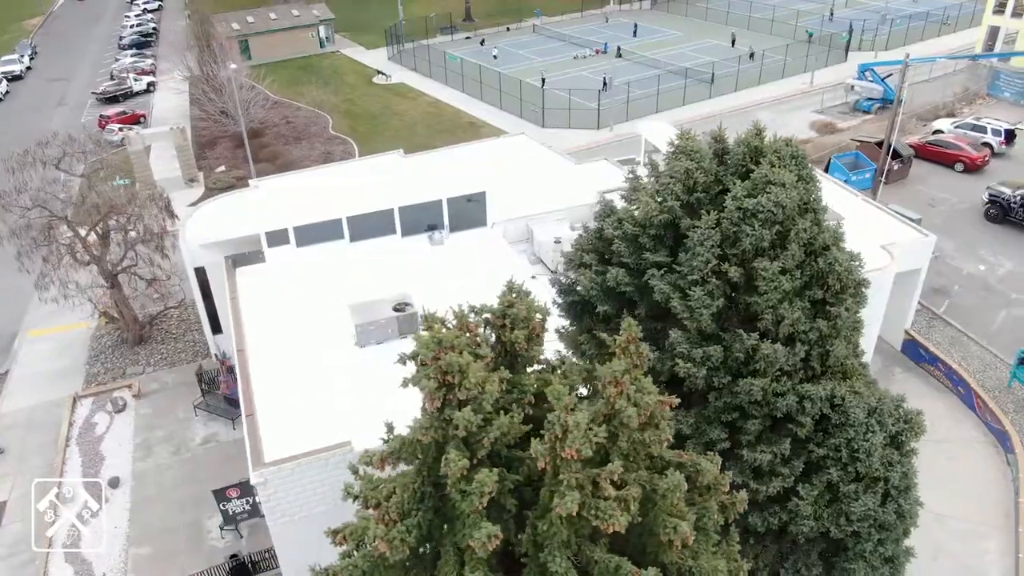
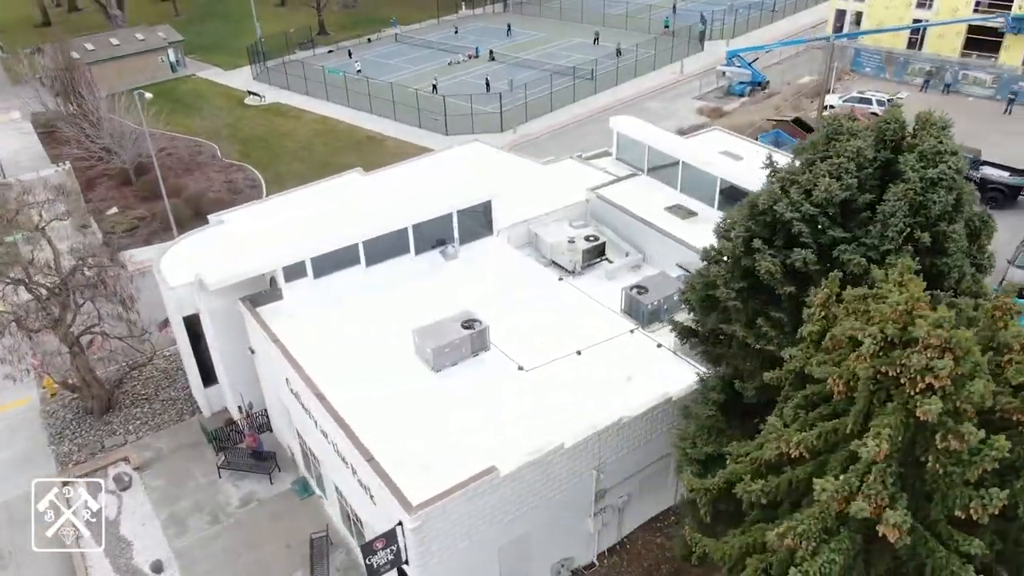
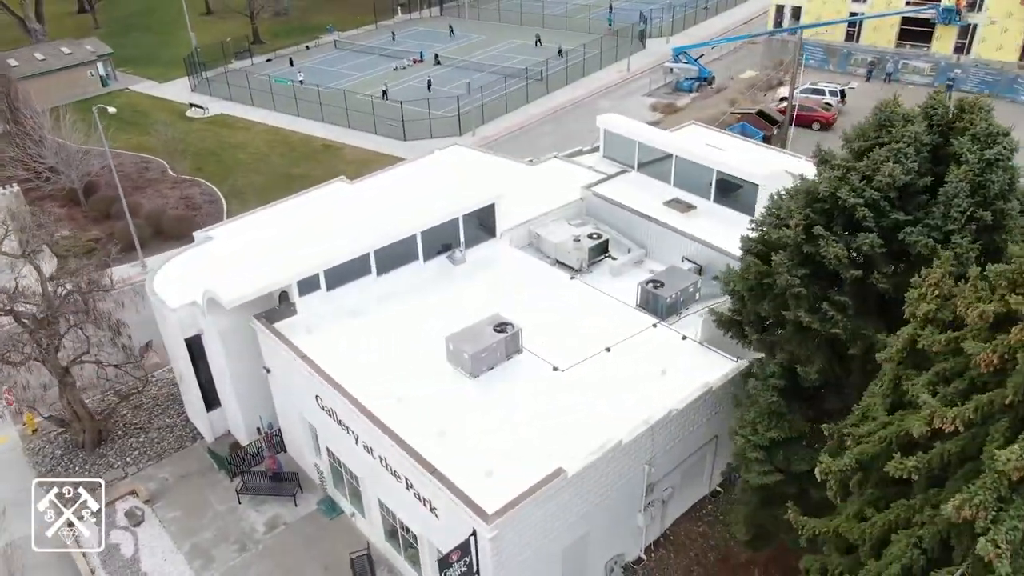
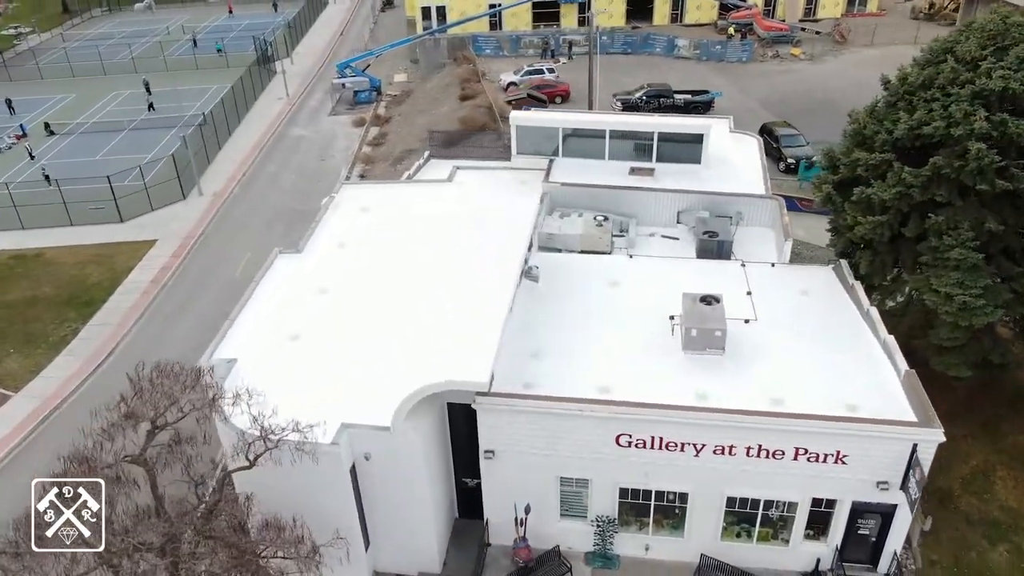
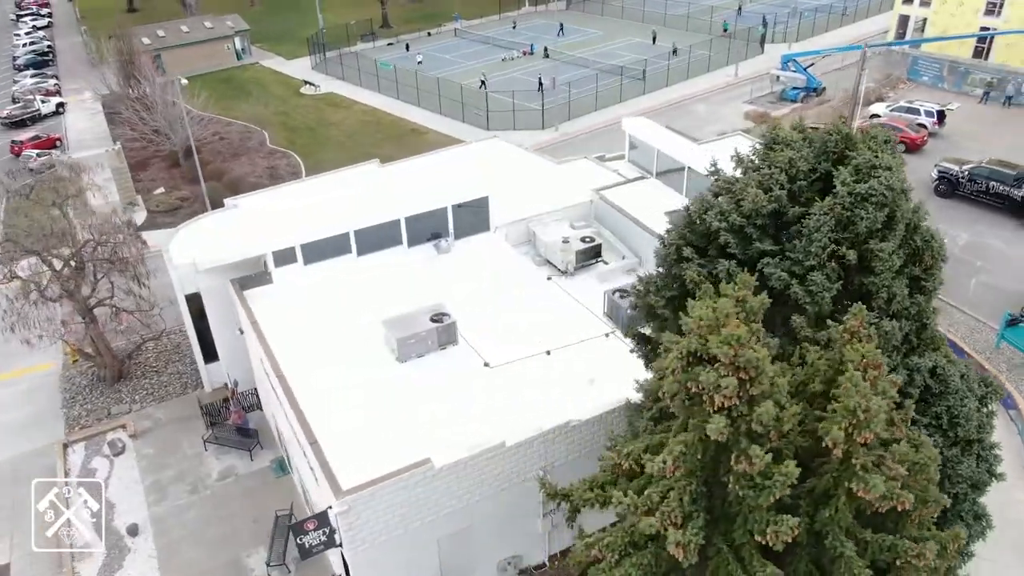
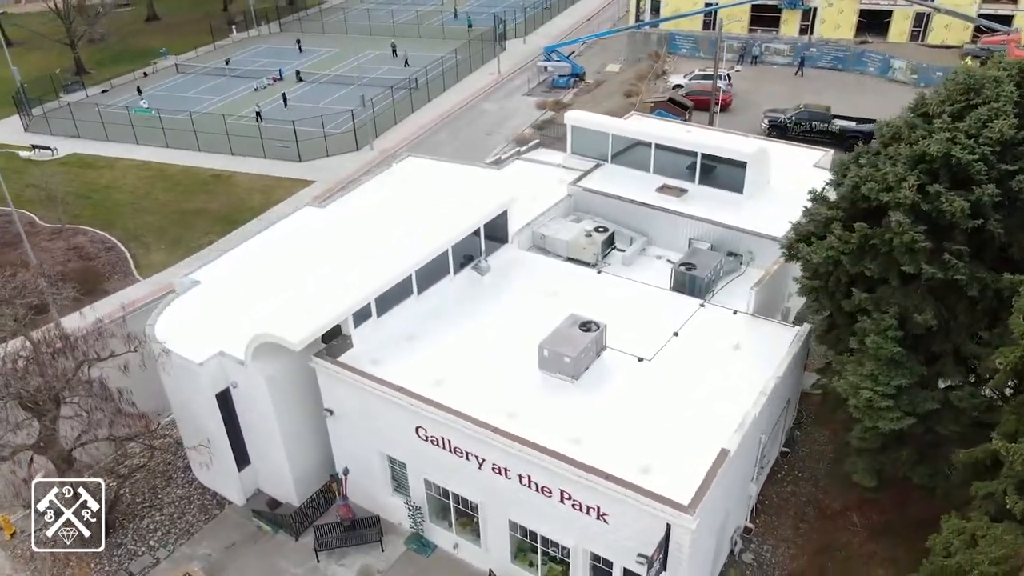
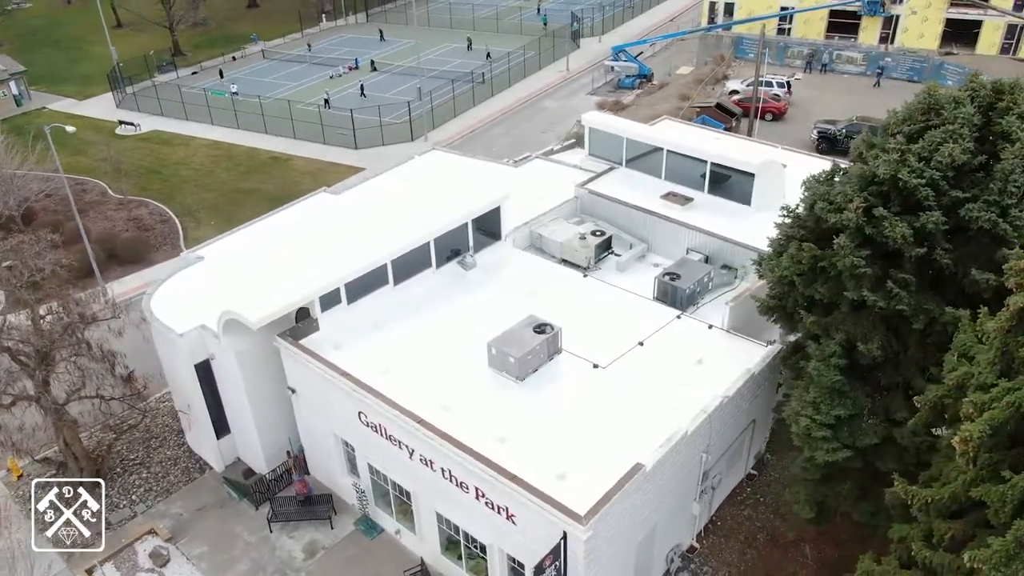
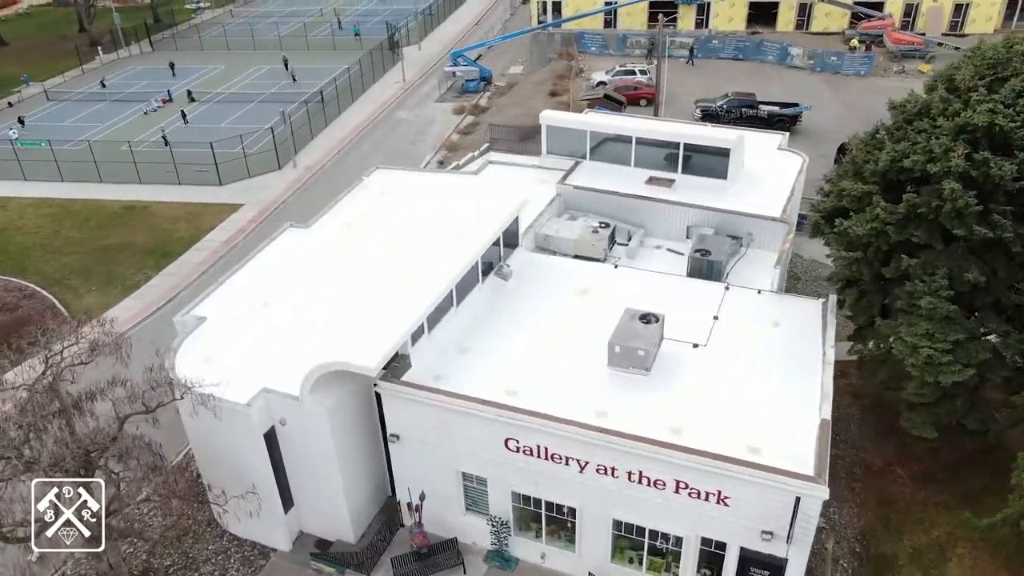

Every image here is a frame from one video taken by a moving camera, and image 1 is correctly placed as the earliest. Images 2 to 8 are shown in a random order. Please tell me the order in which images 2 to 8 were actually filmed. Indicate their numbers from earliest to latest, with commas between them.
5, 2, 3, 7, 6, 8, 4
